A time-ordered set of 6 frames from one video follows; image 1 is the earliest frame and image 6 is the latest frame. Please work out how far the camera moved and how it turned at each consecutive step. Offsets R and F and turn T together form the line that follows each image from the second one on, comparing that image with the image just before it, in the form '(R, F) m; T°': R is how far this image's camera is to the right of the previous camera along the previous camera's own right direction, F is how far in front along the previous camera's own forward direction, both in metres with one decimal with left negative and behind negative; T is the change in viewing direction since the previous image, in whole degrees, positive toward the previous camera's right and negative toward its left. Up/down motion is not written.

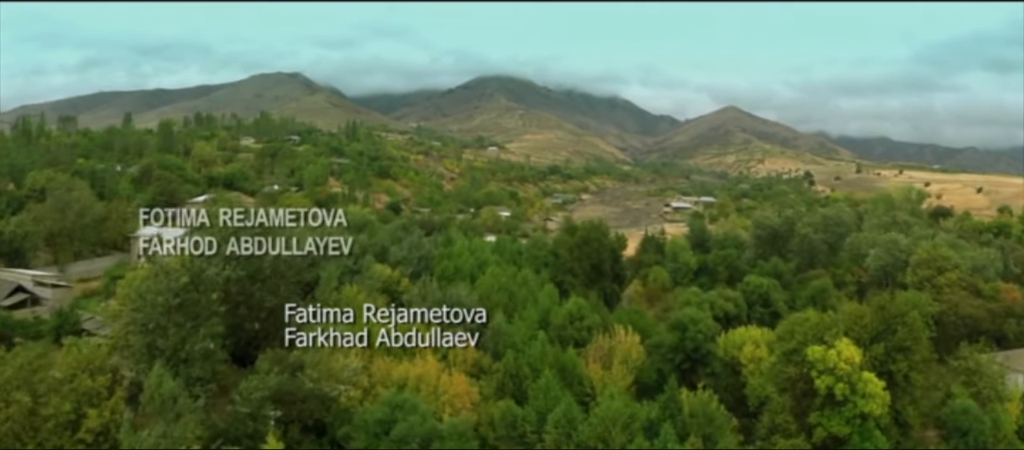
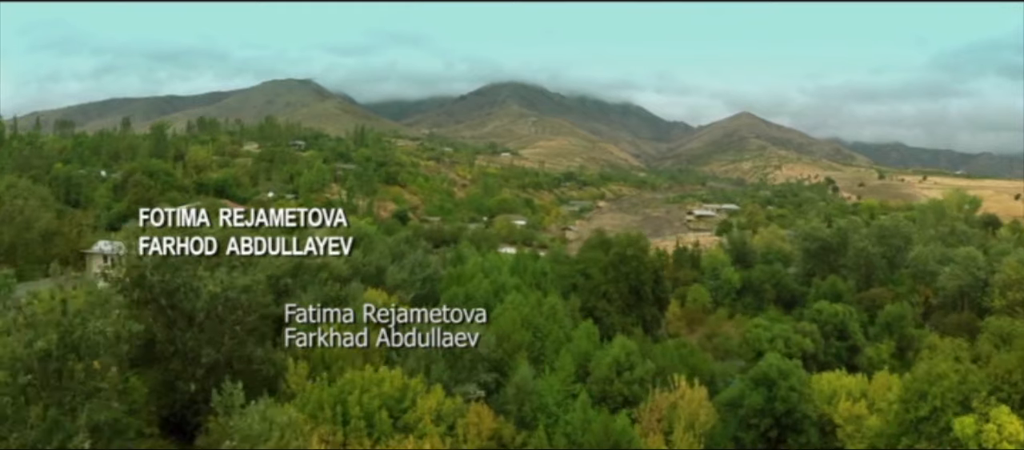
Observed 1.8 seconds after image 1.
(-0.3, +4.8) m; -1°
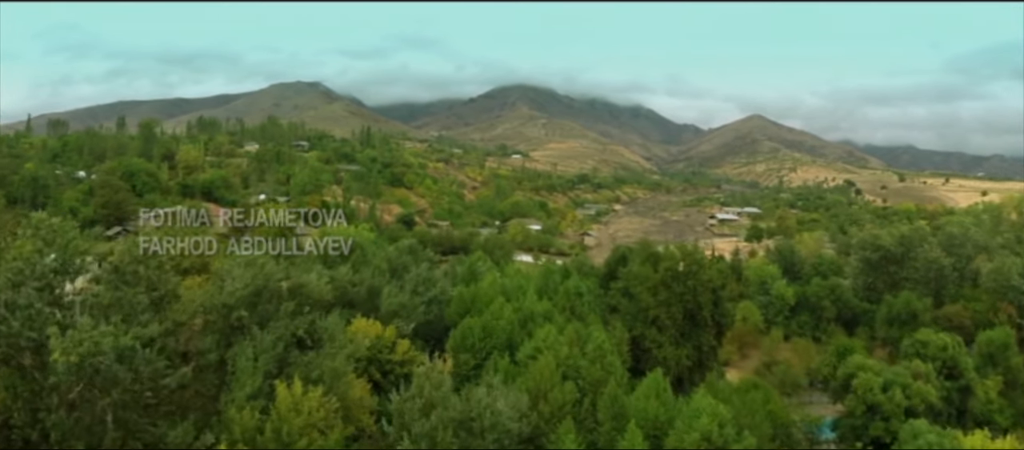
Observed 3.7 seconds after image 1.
(-0.4, +4.7) m; -1°
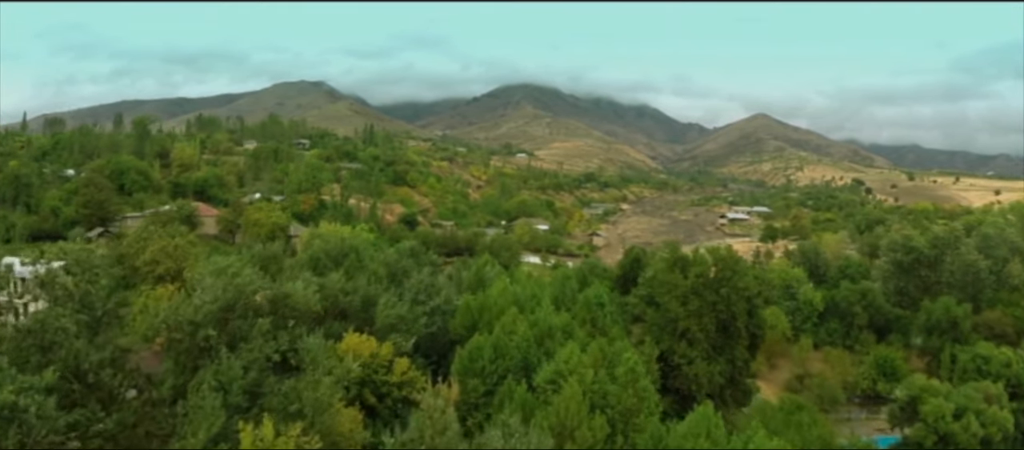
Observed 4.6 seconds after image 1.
(-0.2, +2.1) m; 0°
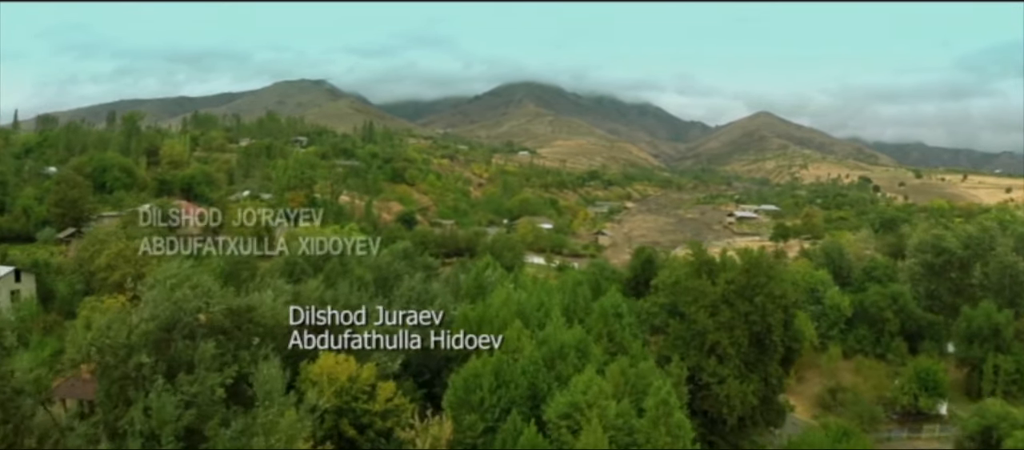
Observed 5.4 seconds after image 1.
(0.0, +2.2) m; 0°
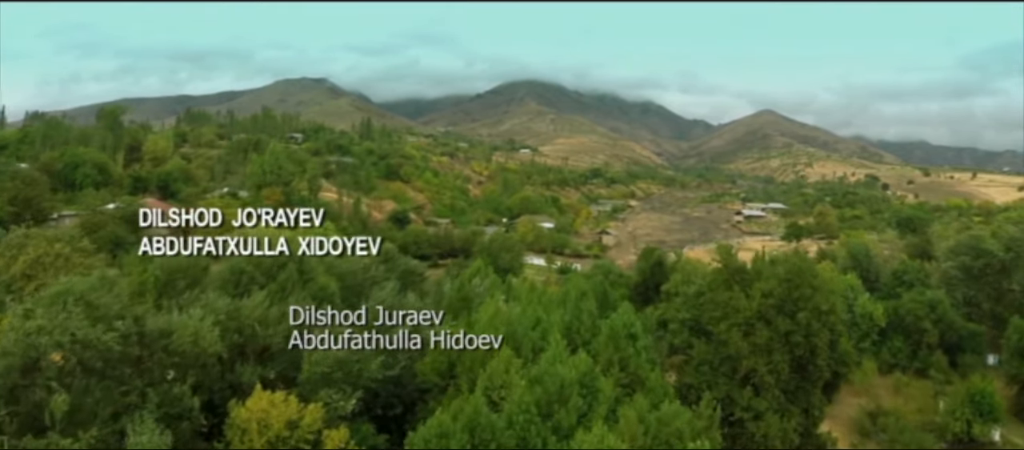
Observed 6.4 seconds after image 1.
(+0.2, +2.7) m; 0°
